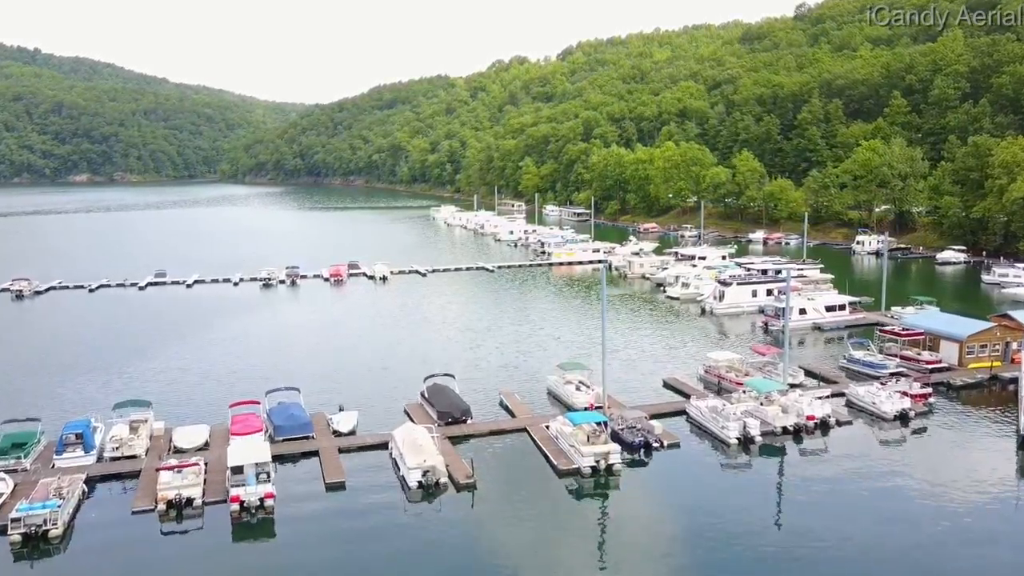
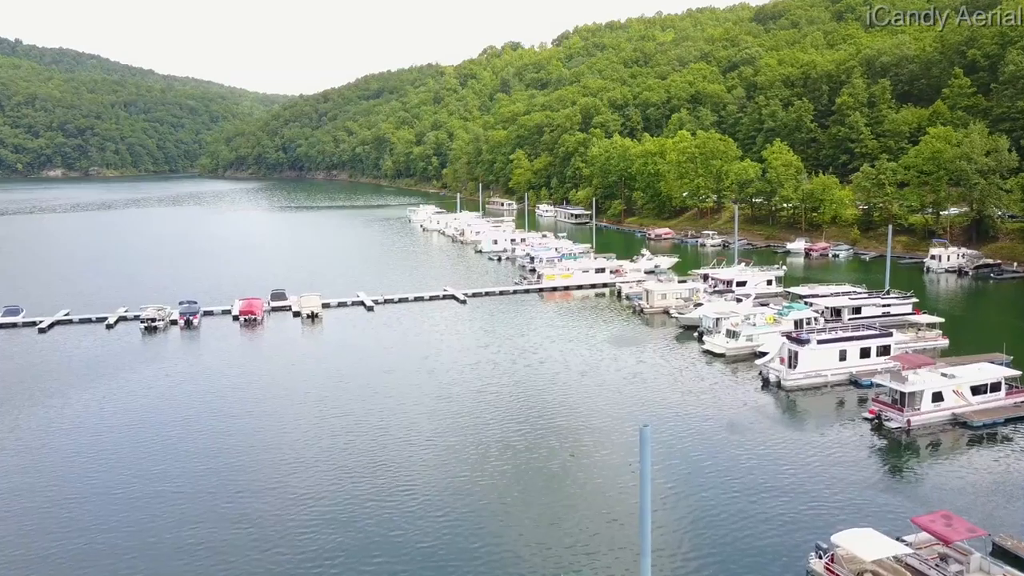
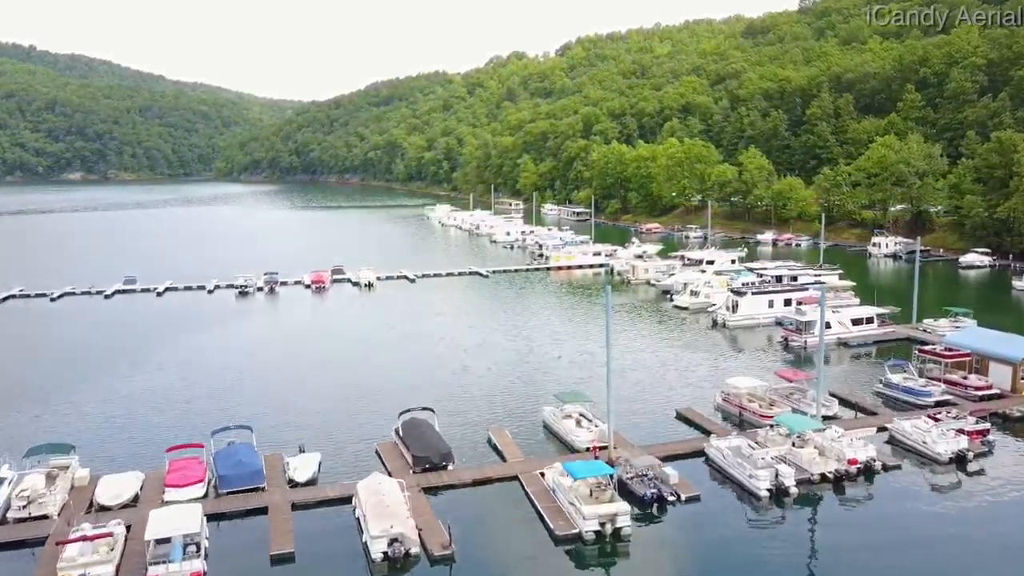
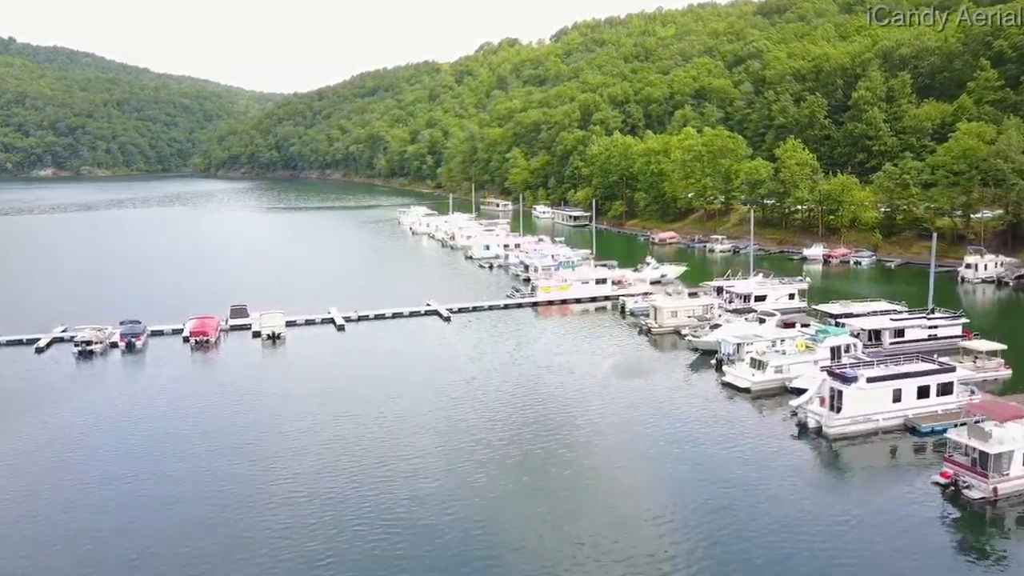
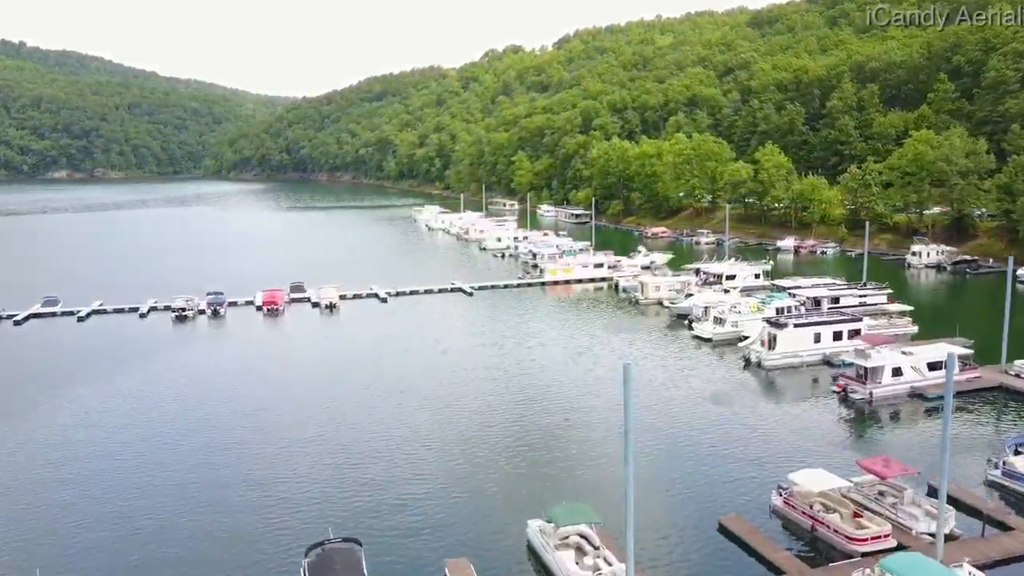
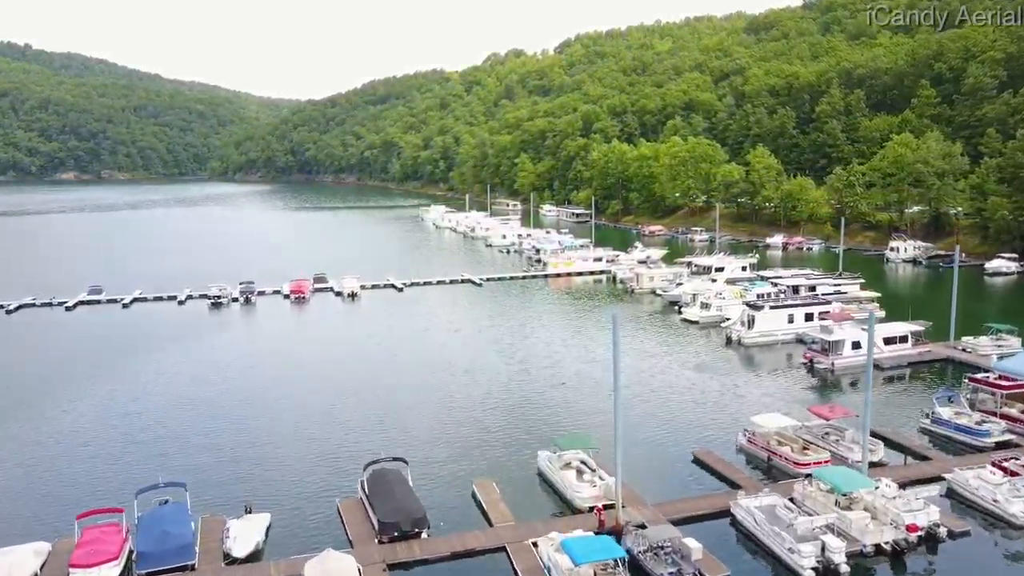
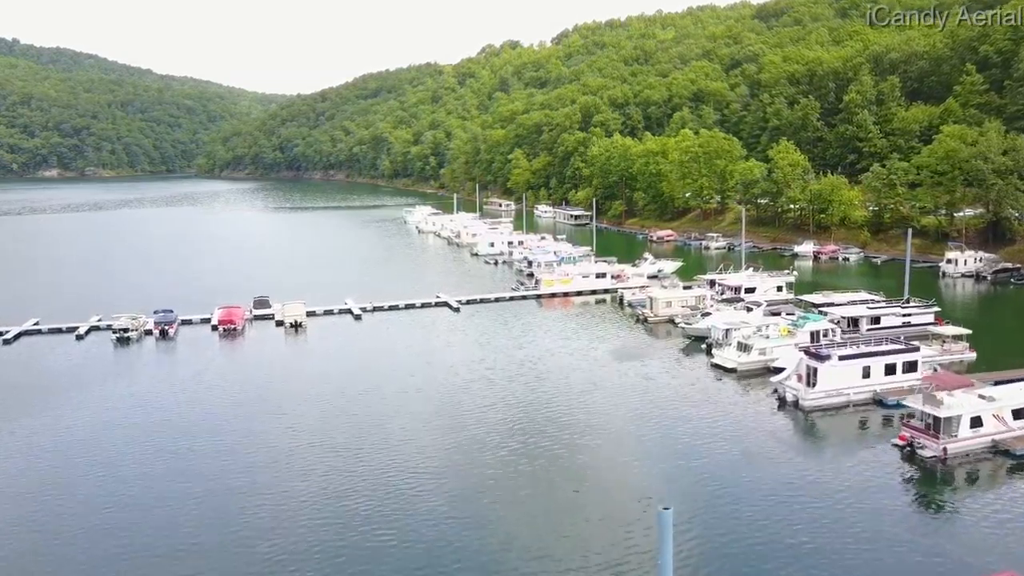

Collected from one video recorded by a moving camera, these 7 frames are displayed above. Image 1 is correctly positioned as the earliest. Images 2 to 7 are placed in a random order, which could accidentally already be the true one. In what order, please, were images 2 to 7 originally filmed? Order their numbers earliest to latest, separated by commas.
3, 6, 5, 2, 7, 4
